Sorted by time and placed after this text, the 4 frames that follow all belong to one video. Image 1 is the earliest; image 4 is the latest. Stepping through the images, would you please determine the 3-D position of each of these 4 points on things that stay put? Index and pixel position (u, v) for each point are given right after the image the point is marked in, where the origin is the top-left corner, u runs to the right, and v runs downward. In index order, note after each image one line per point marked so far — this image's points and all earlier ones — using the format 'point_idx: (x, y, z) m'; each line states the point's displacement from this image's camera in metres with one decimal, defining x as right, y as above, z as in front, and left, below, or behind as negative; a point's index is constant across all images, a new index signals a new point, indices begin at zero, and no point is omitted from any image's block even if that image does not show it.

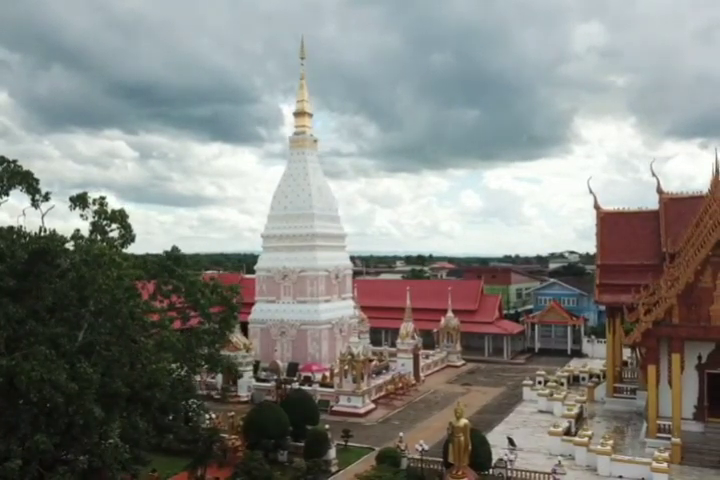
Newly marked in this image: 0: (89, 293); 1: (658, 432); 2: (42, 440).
0: (-3.9, -0.8, +9.6) m
1: (+7.7, -5.0, +17.3) m
2: (-4.0, -2.5, +8.4) m
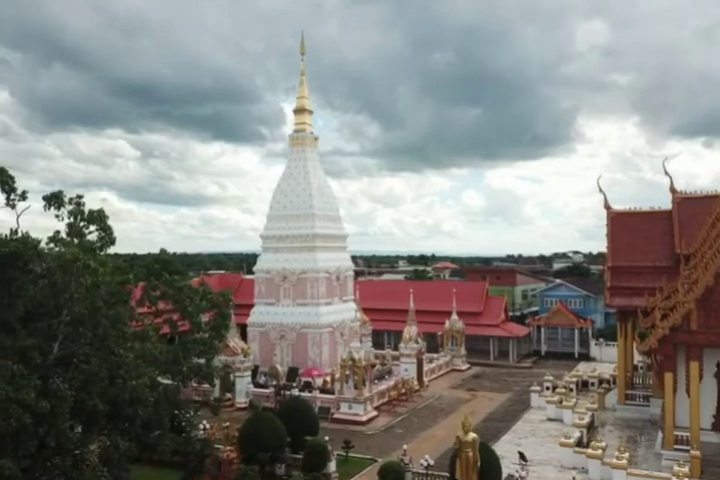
0: (-3.9, -0.8, +8.8) m
1: (+7.8, -5.0, +16.4) m
2: (-4.0, -2.6, +7.6) m
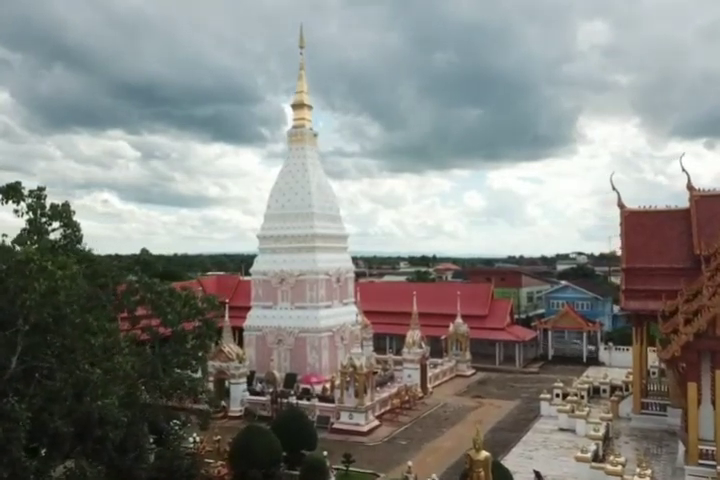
0: (-3.9, -0.8, +7.7) m
1: (+7.8, -5.0, +15.3) m
2: (-4.0, -2.6, +6.5) m
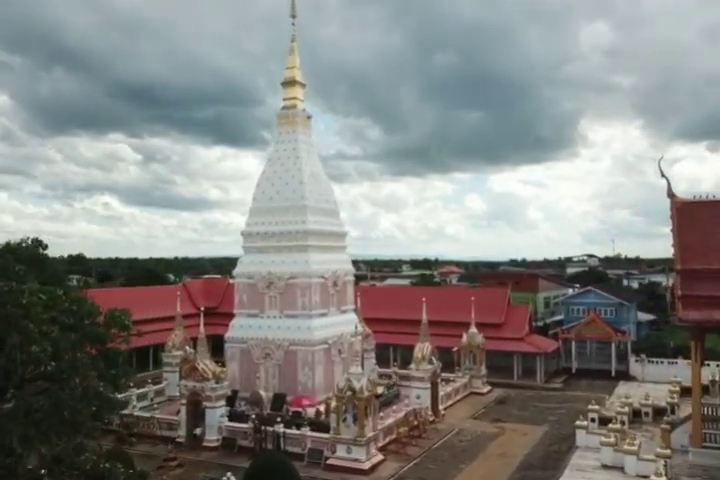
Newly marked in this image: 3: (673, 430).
0: (-3.9, -0.6, +4.1) m
1: (+7.8, -4.9, +11.7) m
2: (-4.0, -2.4, +2.9) m
3: (+8.5, -5.1, +18.0) m
